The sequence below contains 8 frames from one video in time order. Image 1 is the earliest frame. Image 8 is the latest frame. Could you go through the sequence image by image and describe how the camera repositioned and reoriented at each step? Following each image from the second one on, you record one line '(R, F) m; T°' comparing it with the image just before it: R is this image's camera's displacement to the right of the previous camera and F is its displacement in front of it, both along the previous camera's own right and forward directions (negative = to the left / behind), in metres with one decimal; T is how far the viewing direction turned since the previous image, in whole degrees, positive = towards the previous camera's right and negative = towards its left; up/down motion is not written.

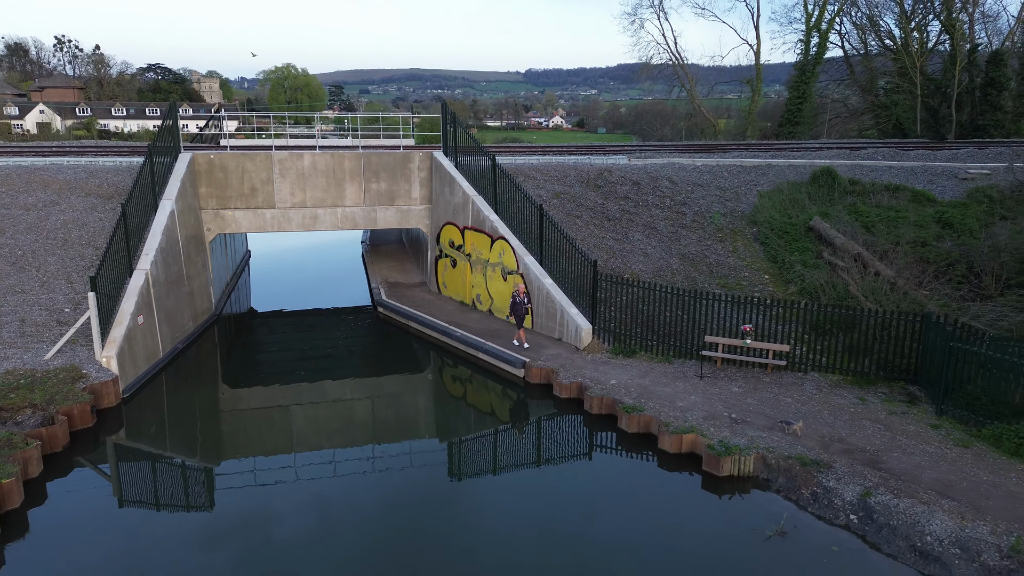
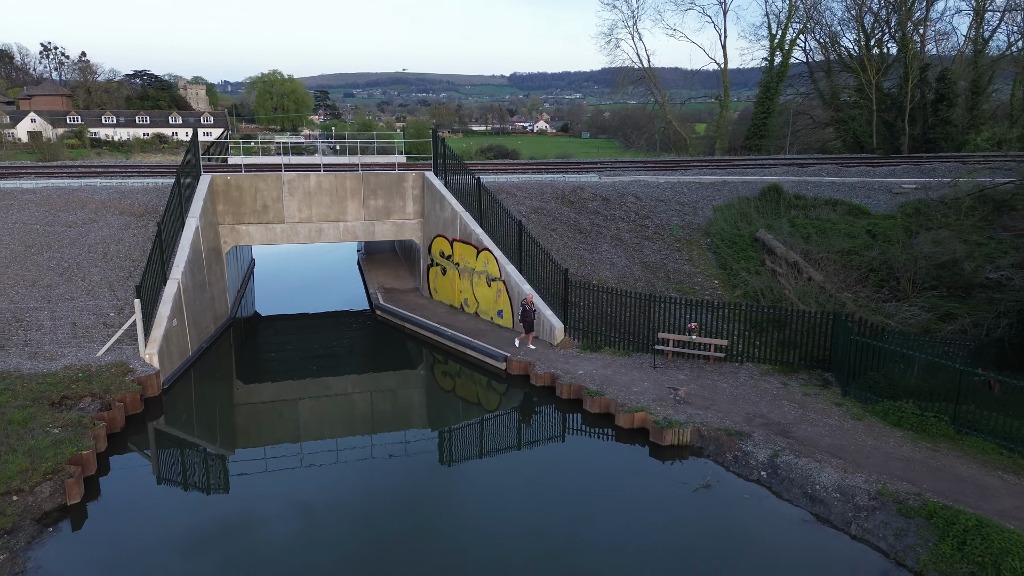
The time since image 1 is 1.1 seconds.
(+0.1, -1.8) m; +1°
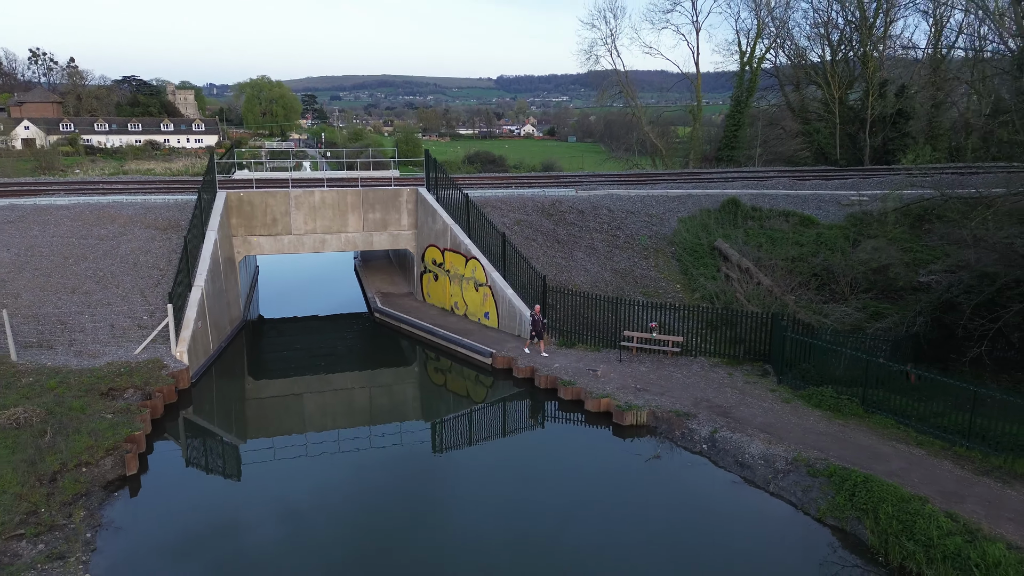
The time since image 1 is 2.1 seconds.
(+0.1, -1.7) m; +1°
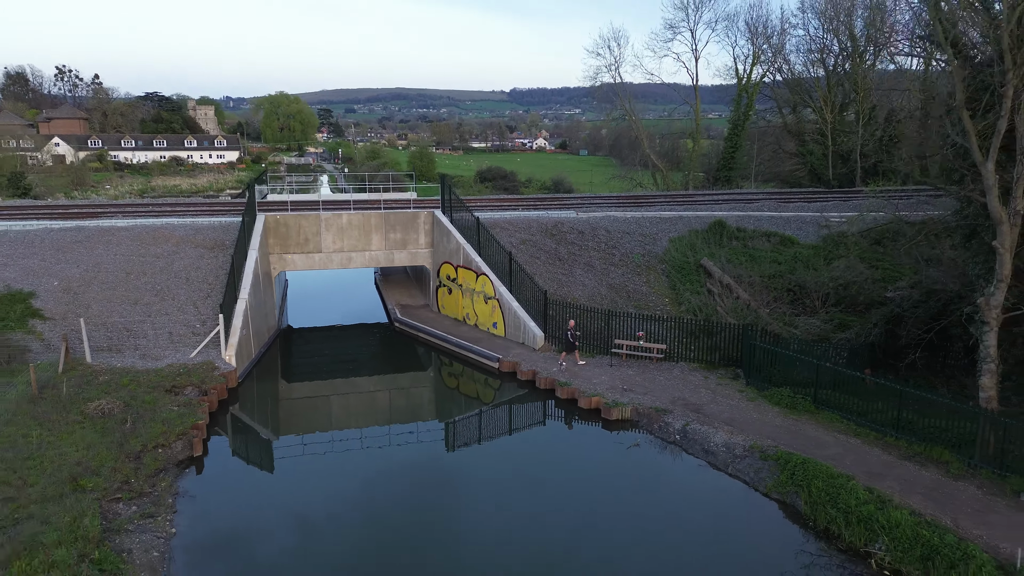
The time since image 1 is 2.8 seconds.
(+0.2, -1.9) m; -1°
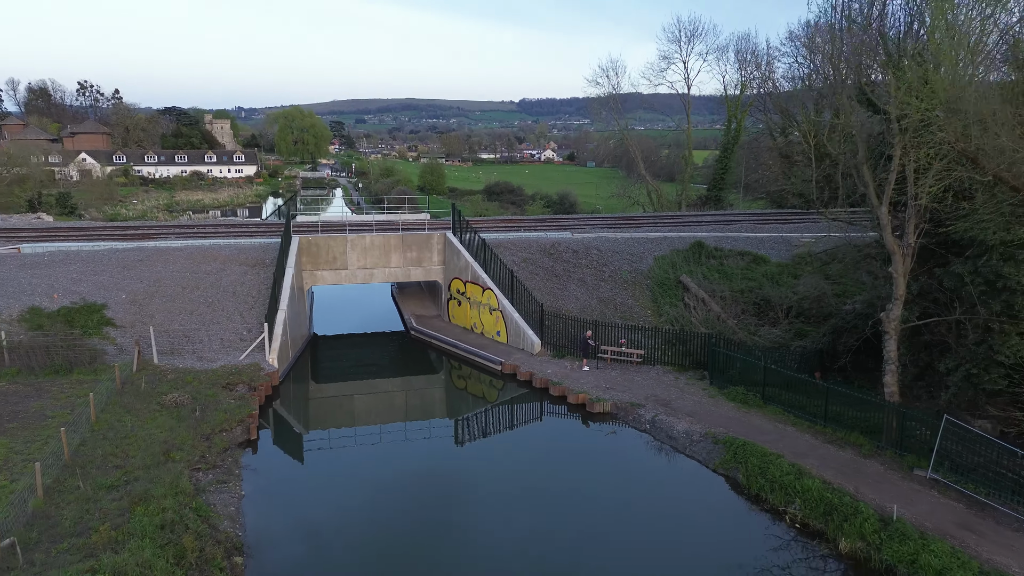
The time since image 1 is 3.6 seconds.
(+0.2, -2.6) m; -1°
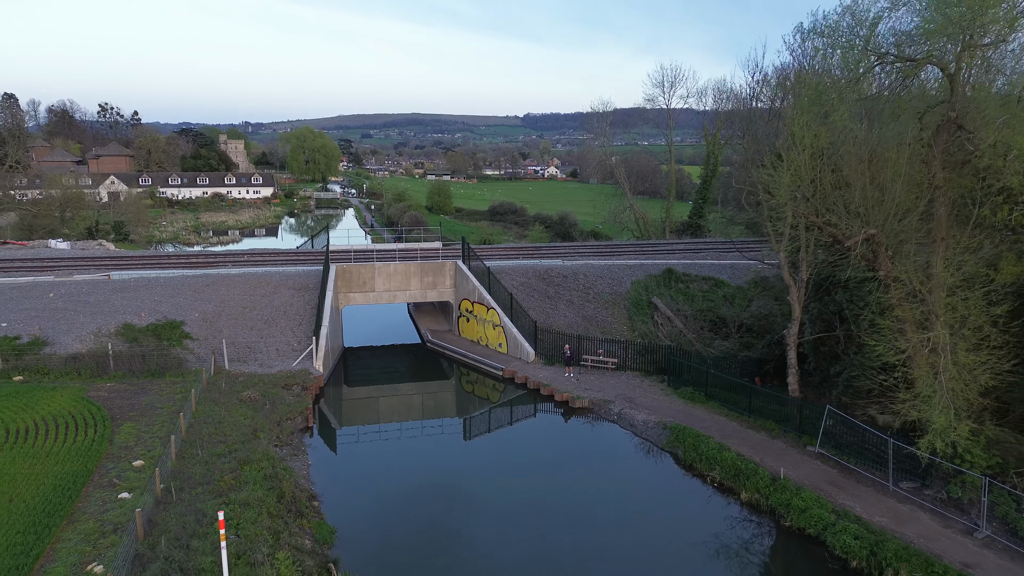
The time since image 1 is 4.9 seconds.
(+0.2, -4.3) m; 0°
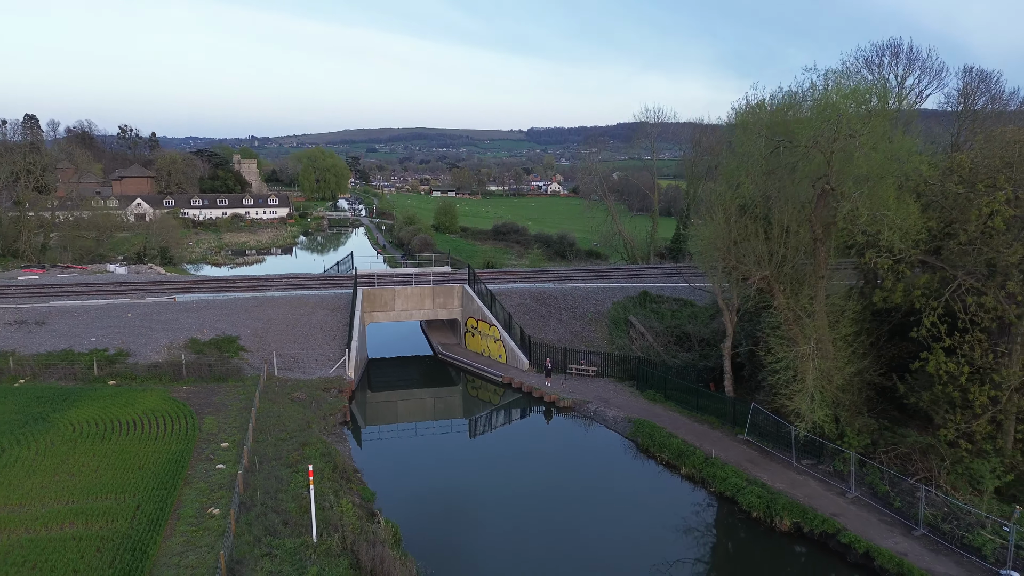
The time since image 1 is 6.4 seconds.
(+0.2, -4.8) m; 0°
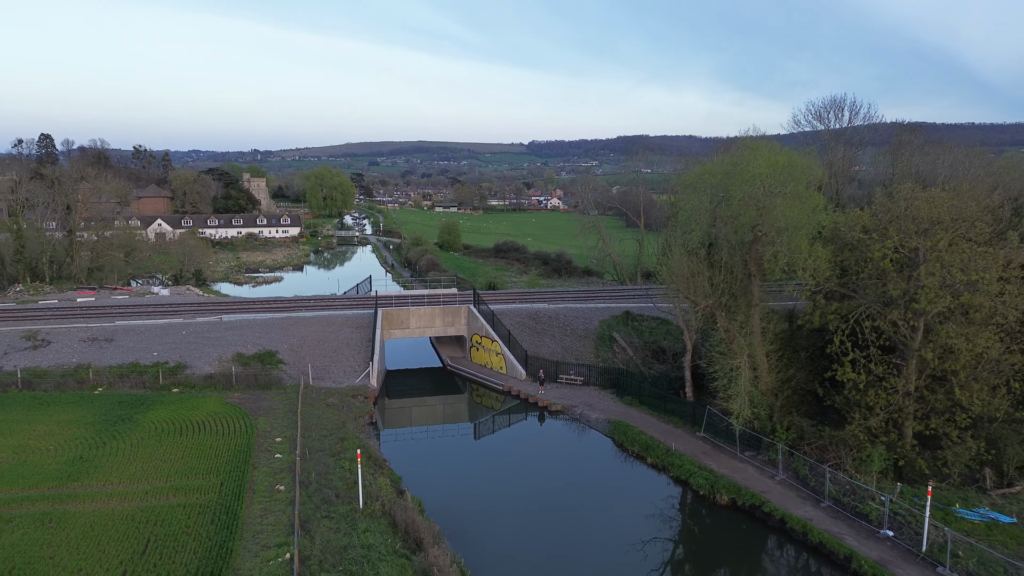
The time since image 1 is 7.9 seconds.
(+0.1, -4.7) m; 0°
